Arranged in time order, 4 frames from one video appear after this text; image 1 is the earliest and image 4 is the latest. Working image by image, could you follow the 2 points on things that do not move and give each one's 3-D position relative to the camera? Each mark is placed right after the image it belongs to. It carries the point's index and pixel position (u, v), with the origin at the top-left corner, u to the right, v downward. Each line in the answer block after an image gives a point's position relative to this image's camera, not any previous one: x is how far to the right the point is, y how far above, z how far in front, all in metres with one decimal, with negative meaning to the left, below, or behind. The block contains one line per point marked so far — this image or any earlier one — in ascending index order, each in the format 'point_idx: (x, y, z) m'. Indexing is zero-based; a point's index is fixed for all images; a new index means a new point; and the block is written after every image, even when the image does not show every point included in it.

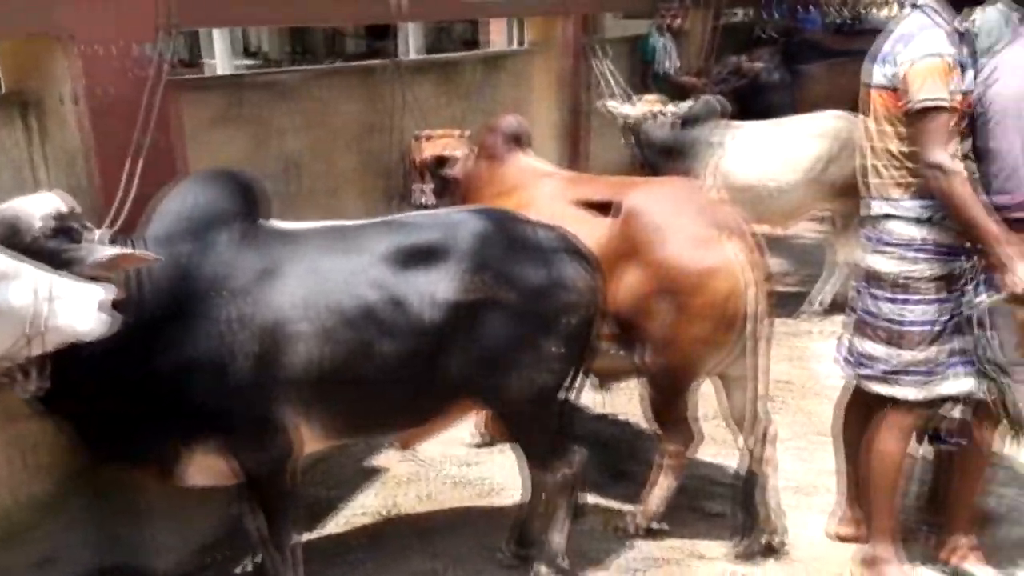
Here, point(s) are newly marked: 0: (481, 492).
0: (-0.1, -0.8, +3.4) m
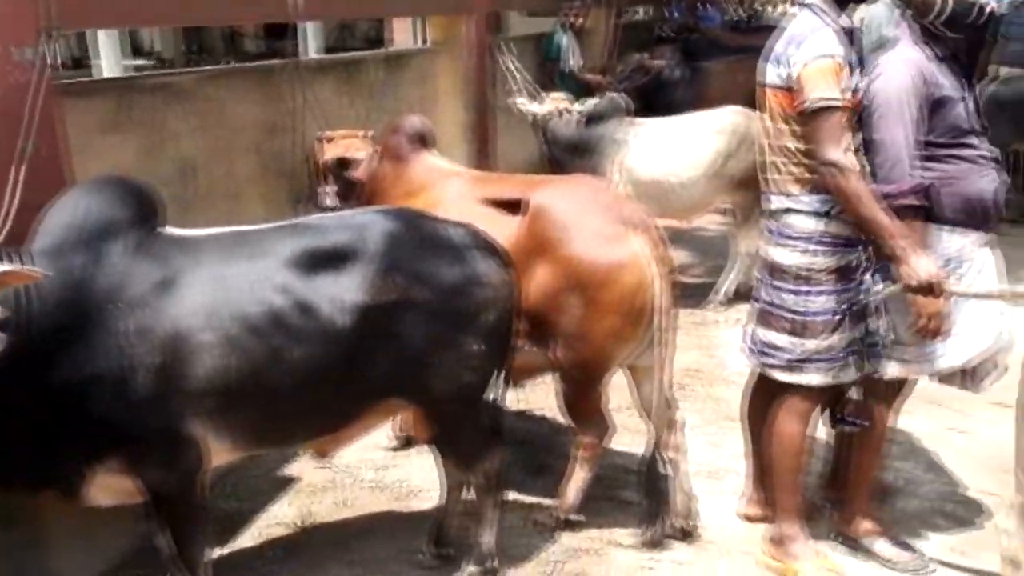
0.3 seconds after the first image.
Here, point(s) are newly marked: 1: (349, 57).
0: (-0.5, -0.9, +3.4) m
1: (-0.9, +1.2, +4.5) m
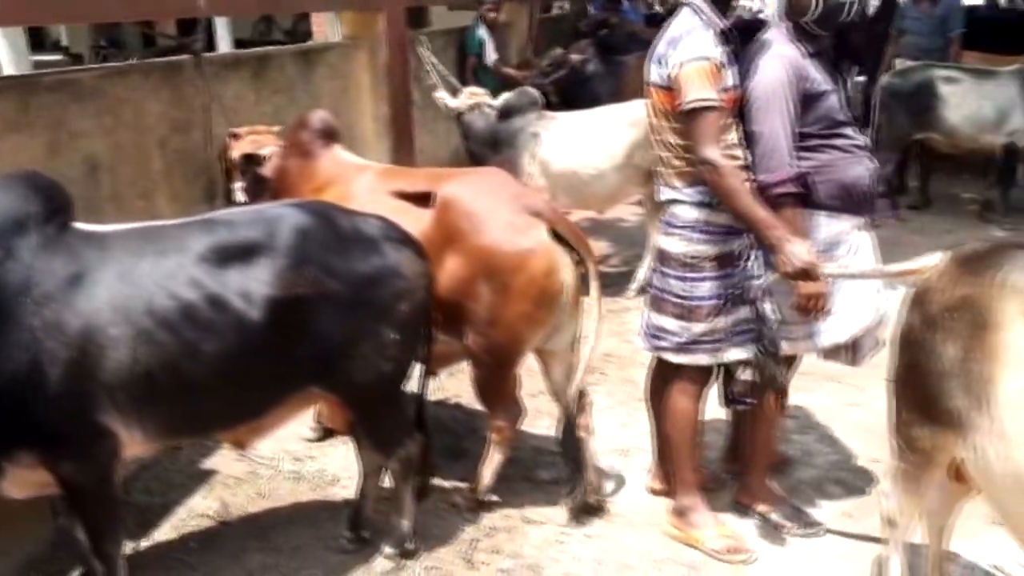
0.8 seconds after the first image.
0: (-0.8, -0.8, +3.5) m
1: (-1.3, +1.3, +4.5) m
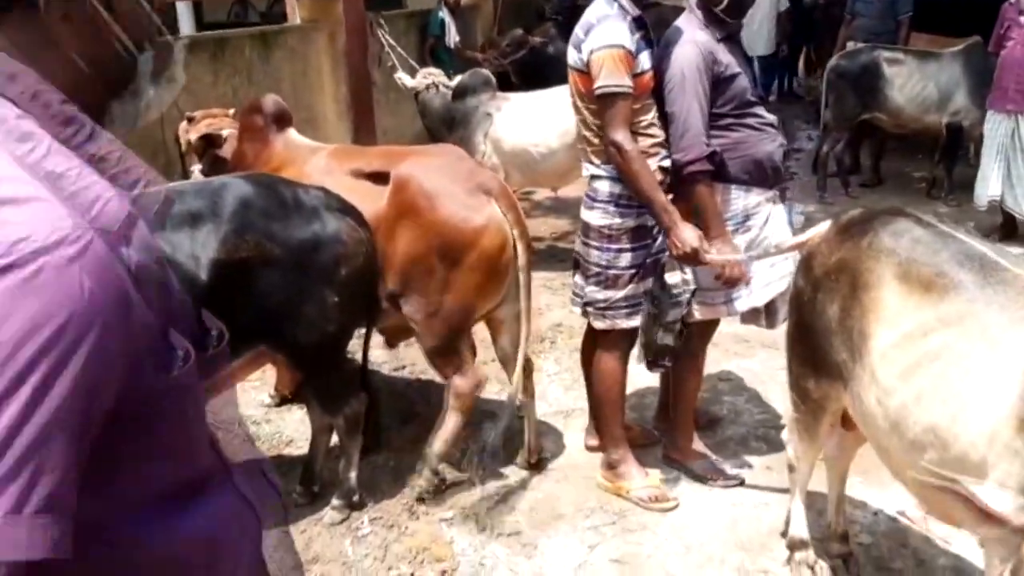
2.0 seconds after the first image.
0: (-1.1, -0.7, +3.7) m
1: (-1.6, +1.4, +4.6) m
